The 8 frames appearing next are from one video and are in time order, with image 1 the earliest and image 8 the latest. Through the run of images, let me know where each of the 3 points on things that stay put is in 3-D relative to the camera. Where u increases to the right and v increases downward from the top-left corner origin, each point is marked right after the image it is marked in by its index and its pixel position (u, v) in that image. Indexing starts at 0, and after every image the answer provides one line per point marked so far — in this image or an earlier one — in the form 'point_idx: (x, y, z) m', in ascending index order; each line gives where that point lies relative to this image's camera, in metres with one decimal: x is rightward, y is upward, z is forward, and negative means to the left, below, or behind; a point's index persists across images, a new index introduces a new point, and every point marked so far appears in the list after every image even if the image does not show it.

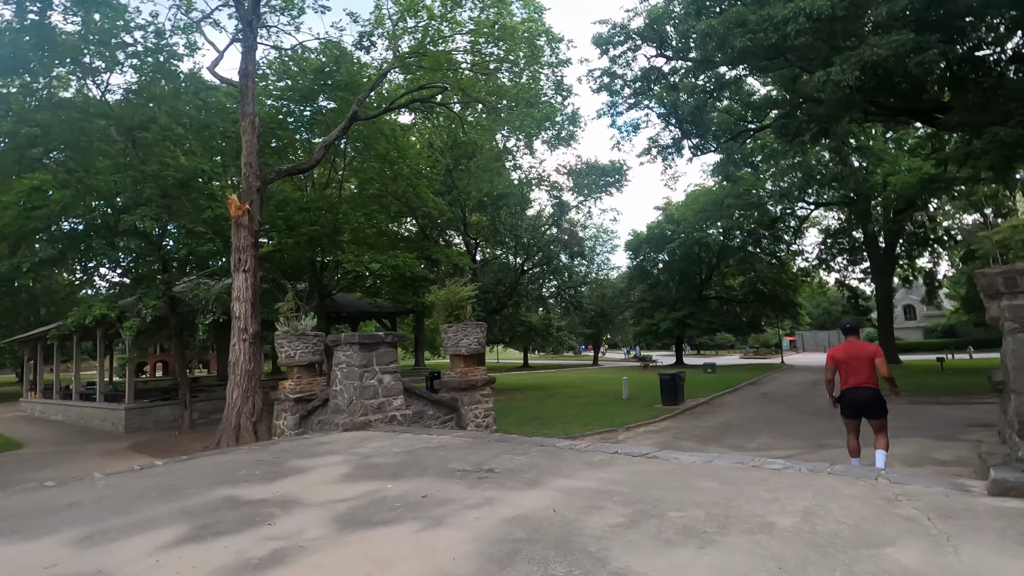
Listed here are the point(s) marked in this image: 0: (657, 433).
0: (+3.0, -3.0, +11.1) m
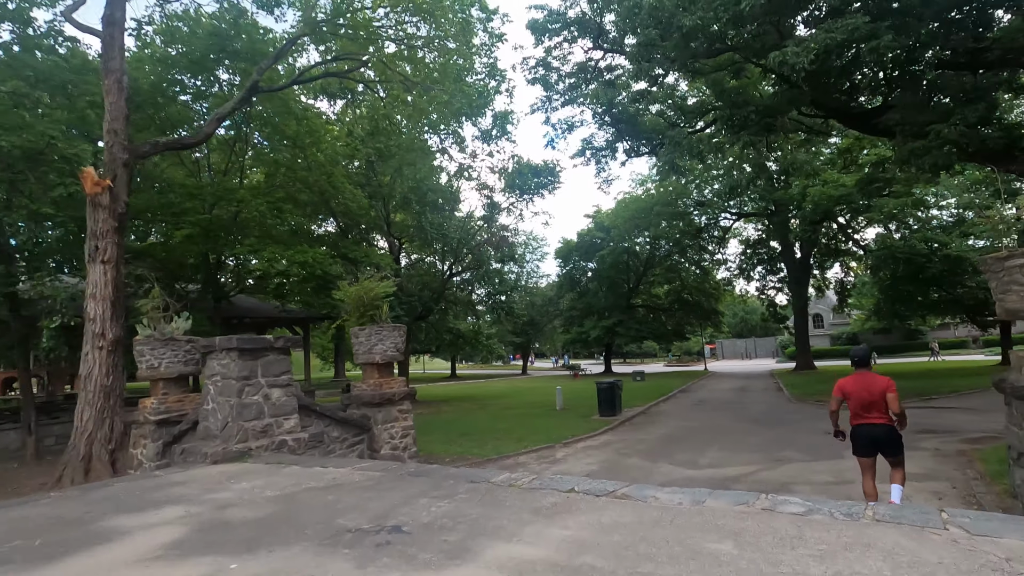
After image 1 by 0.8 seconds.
0: (+1.6, -3.0, +10.0) m
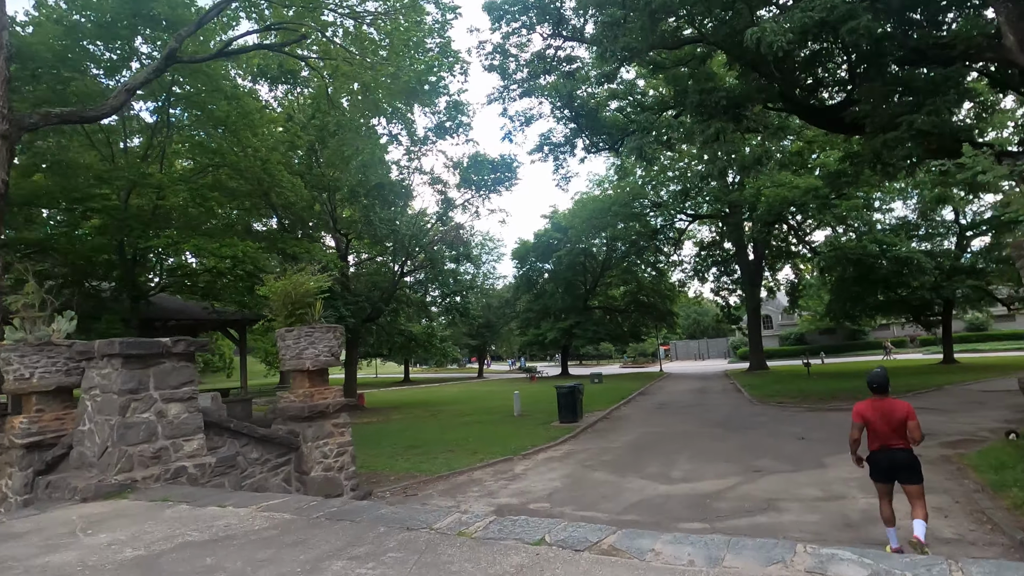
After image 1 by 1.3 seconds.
0: (+0.9, -2.9, +9.1) m
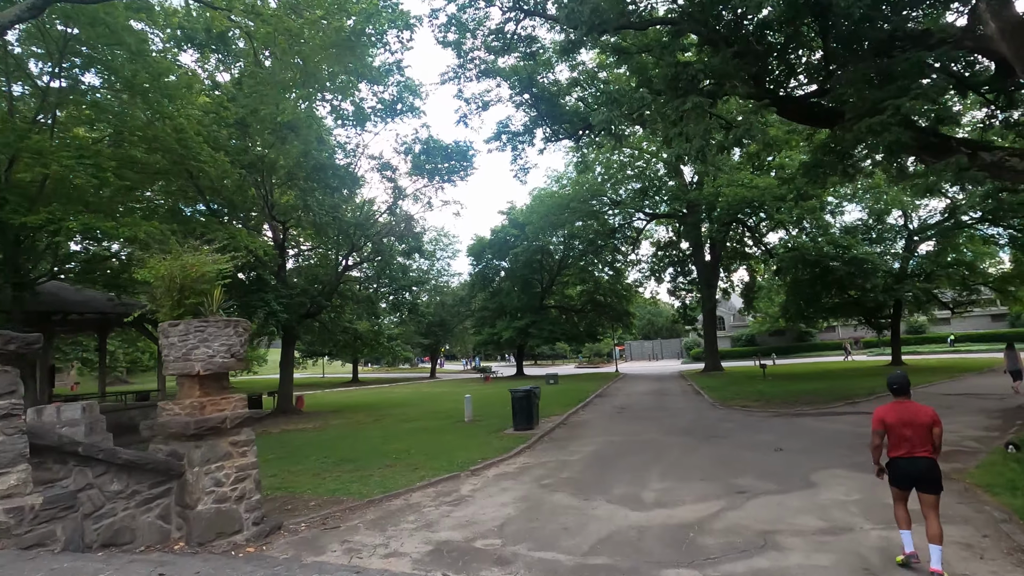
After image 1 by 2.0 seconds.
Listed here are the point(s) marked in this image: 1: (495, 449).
0: (+0.1, -2.8, +7.9) m
1: (-0.3, -3.0, +10.0) m
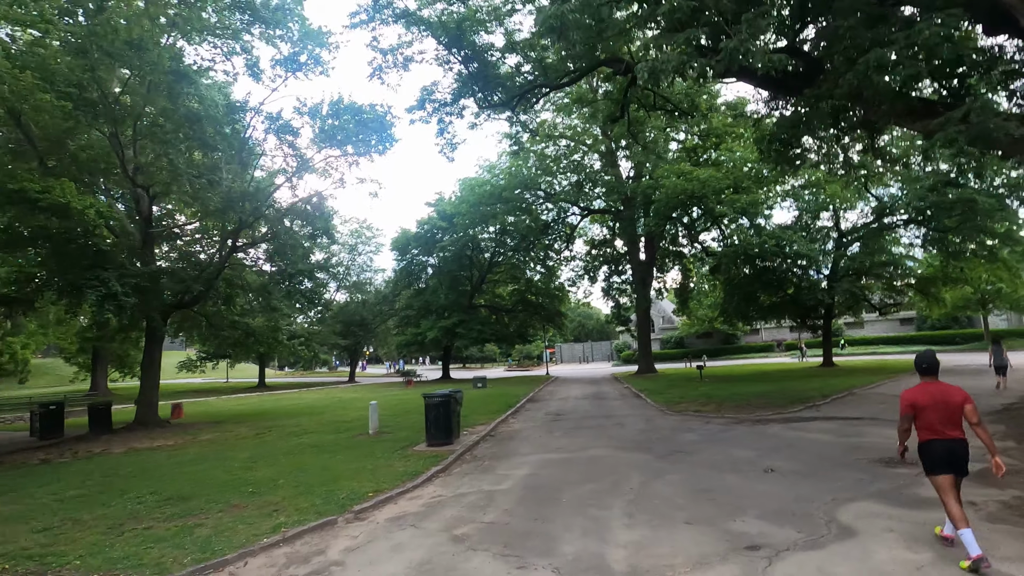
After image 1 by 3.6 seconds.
0: (-0.9, -2.4, +5.4) m
1: (-1.6, -2.6, +7.4) m
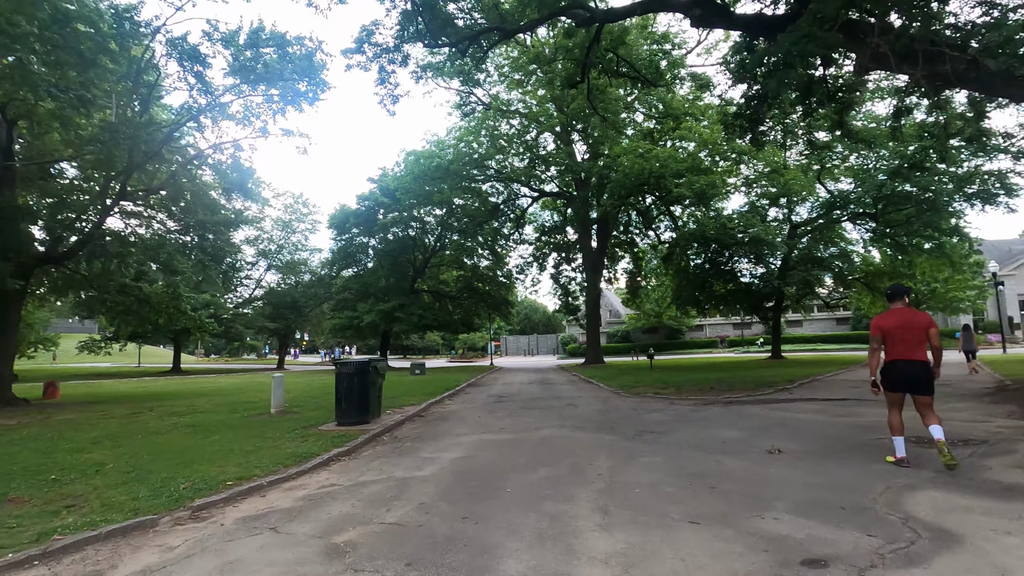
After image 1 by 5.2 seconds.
0: (-1.5, -1.6, +3.5) m
1: (-2.4, -1.7, +5.4) m
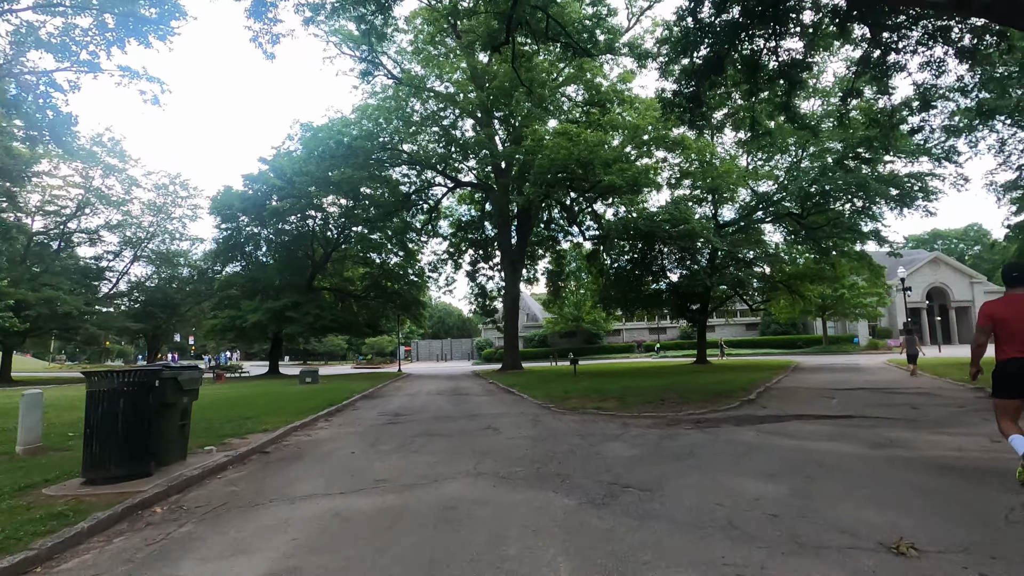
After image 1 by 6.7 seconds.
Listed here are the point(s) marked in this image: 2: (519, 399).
0: (-1.9, -1.2, +0.5) m
1: (-3.0, -1.3, +2.2) m
2: (+0.2, -2.5, +12.2) m
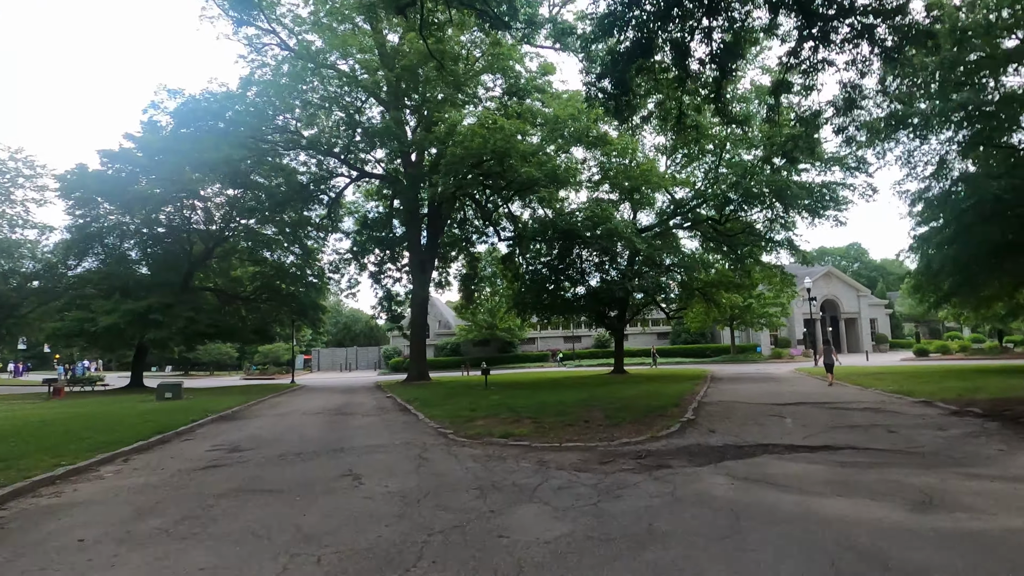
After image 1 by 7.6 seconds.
0: (-2.0, -0.9, -1.9) m
1: (-3.4, -1.1, -0.3) m
2: (-1.8, -2.4, +9.9) m
